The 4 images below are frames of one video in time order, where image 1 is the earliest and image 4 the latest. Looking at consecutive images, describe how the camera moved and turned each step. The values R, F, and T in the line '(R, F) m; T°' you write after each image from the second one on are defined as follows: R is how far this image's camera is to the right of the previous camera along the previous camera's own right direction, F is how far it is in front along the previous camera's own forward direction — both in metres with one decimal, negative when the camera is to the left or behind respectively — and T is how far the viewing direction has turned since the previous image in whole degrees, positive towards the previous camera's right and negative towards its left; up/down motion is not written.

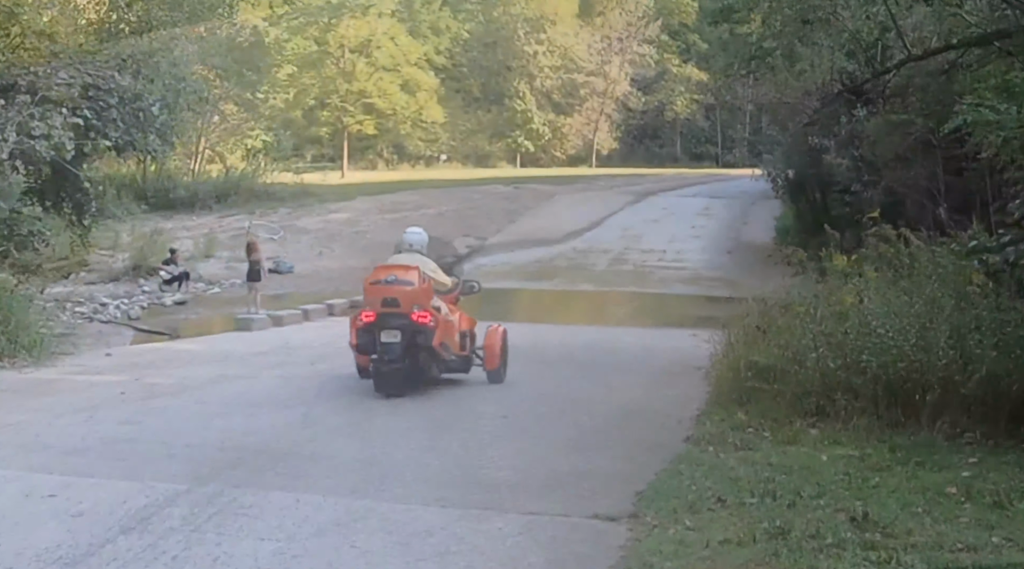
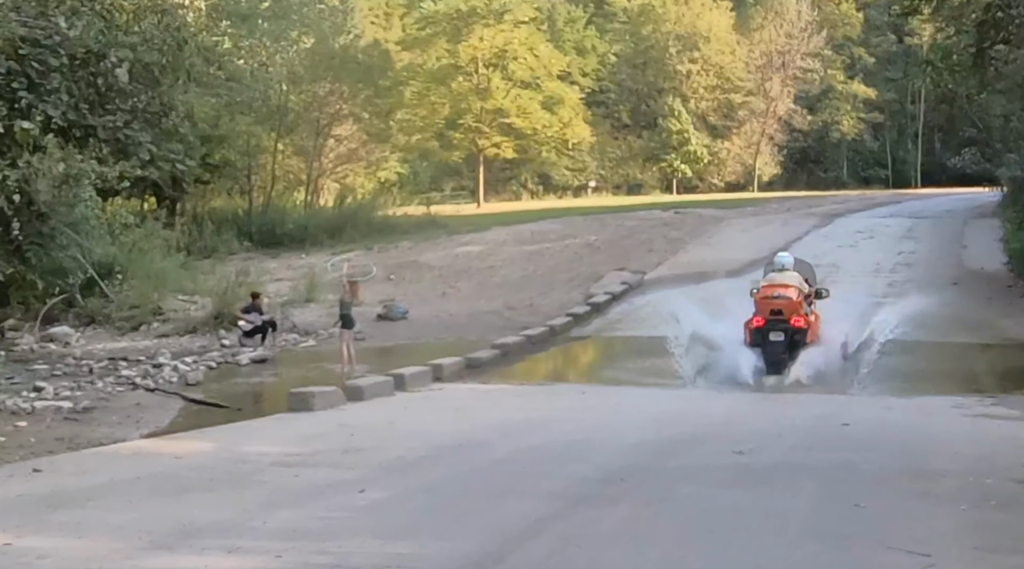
(-0.2, +6.1) m; -6°
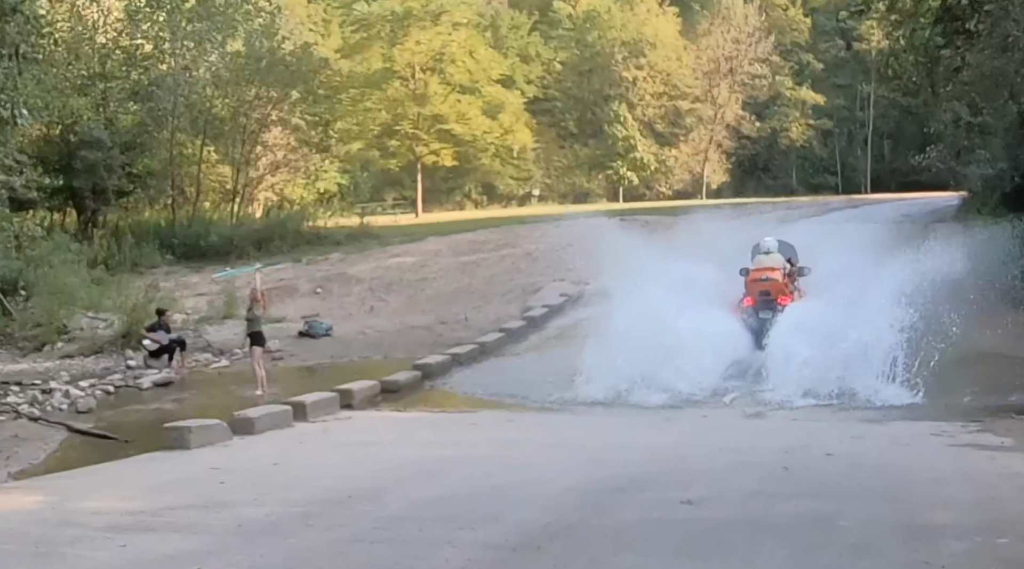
(+0.3, +1.8) m; +2°
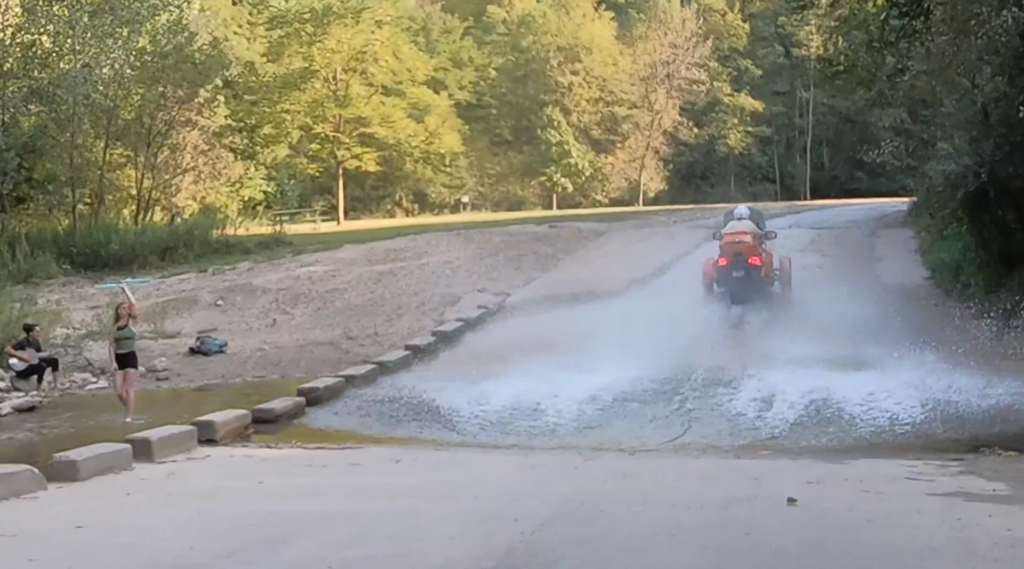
(+0.4, +2.1) m; +2°
